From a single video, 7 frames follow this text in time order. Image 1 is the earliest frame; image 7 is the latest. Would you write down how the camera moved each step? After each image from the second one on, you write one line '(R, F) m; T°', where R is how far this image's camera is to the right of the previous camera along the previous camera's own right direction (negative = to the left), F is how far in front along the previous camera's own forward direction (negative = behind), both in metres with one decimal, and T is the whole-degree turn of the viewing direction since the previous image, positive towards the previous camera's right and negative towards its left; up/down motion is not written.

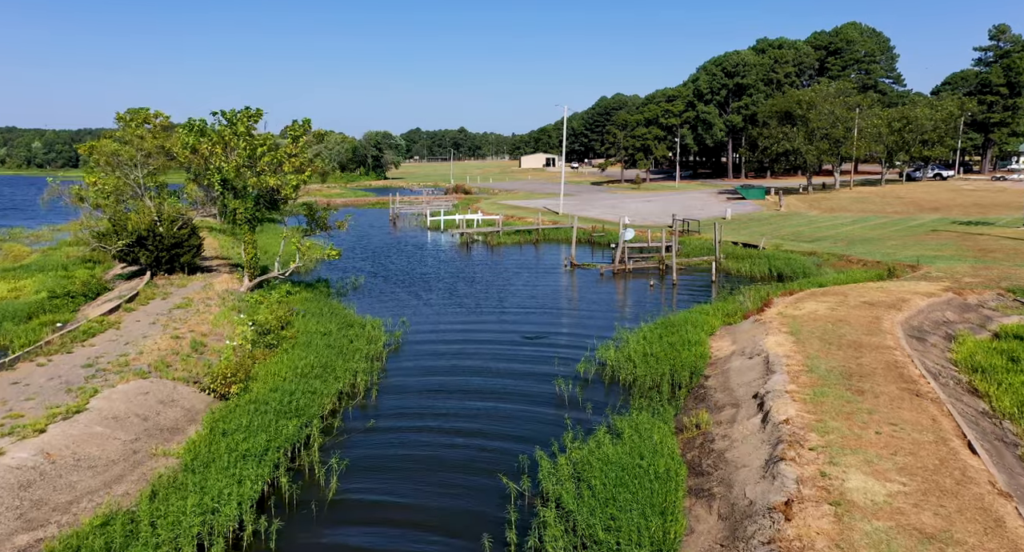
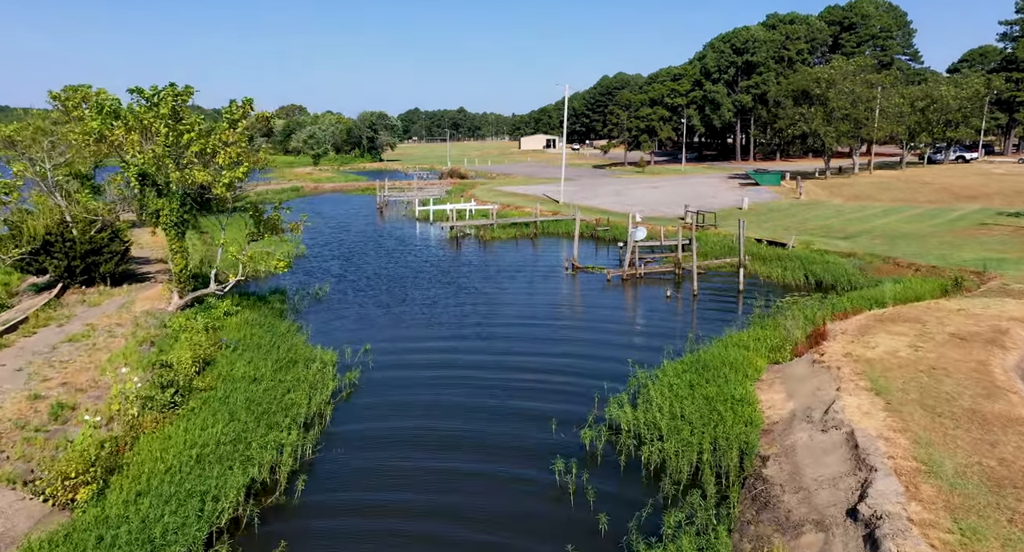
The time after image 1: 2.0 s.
(+0.4, +5.5) m; 0°
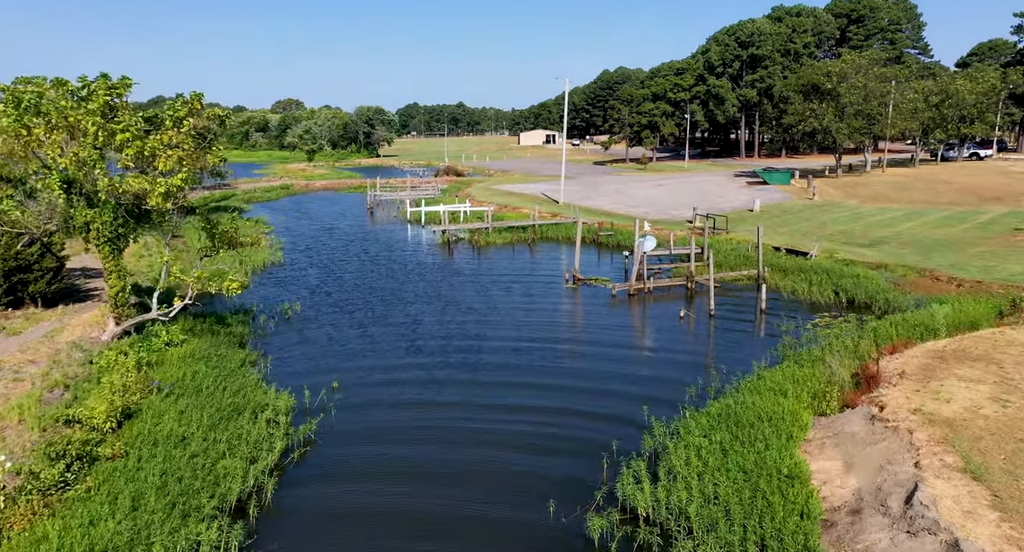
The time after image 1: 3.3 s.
(+0.2, +3.5) m; 0°
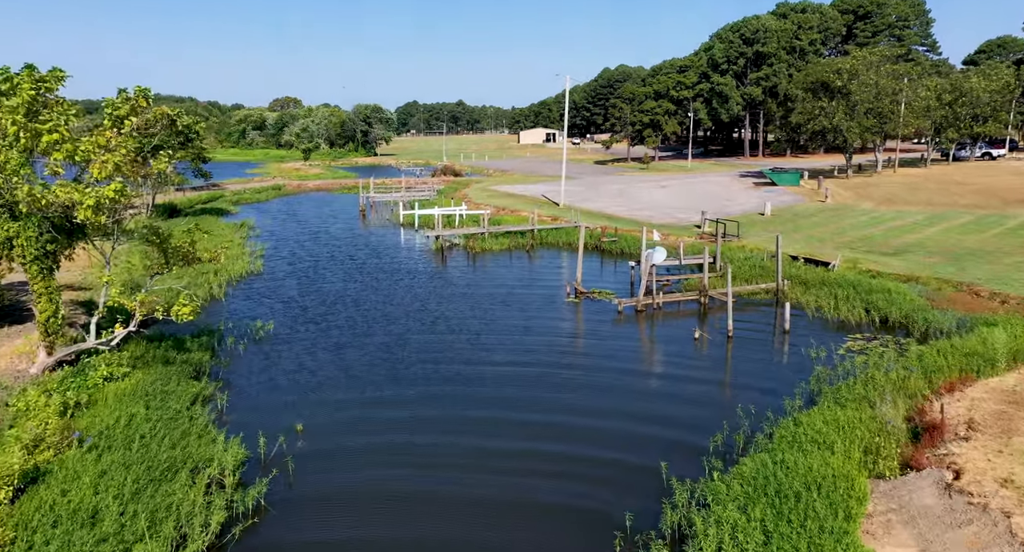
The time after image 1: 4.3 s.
(+0.1, +2.8) m; 0°
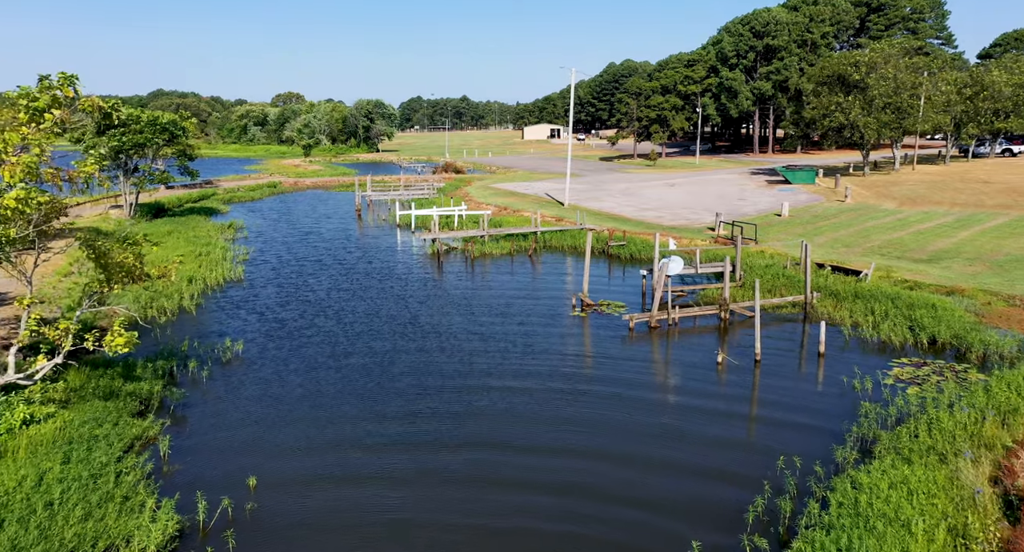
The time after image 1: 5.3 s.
(+0.2, +2.9) m; 0°
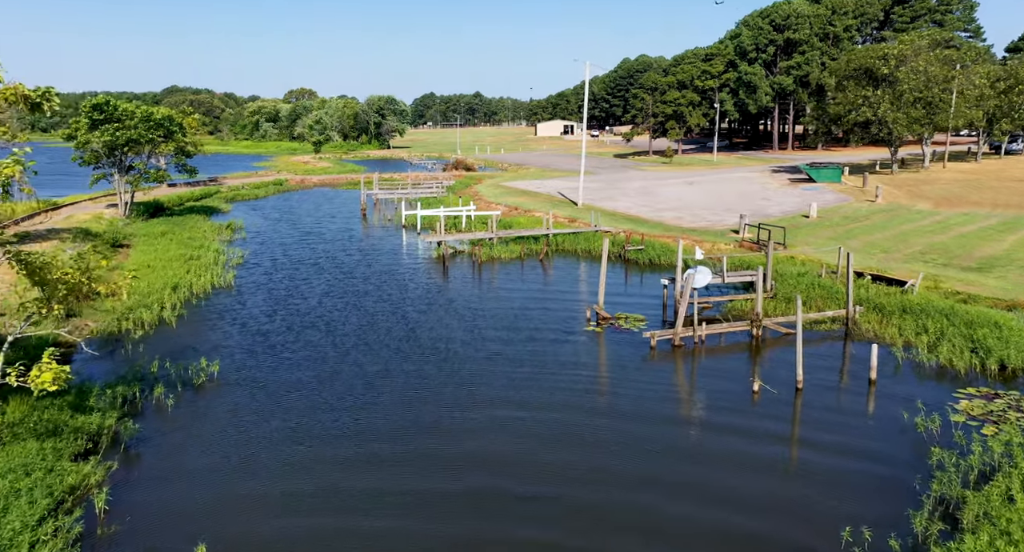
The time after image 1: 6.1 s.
(+0.1, +2.6) m; -1°
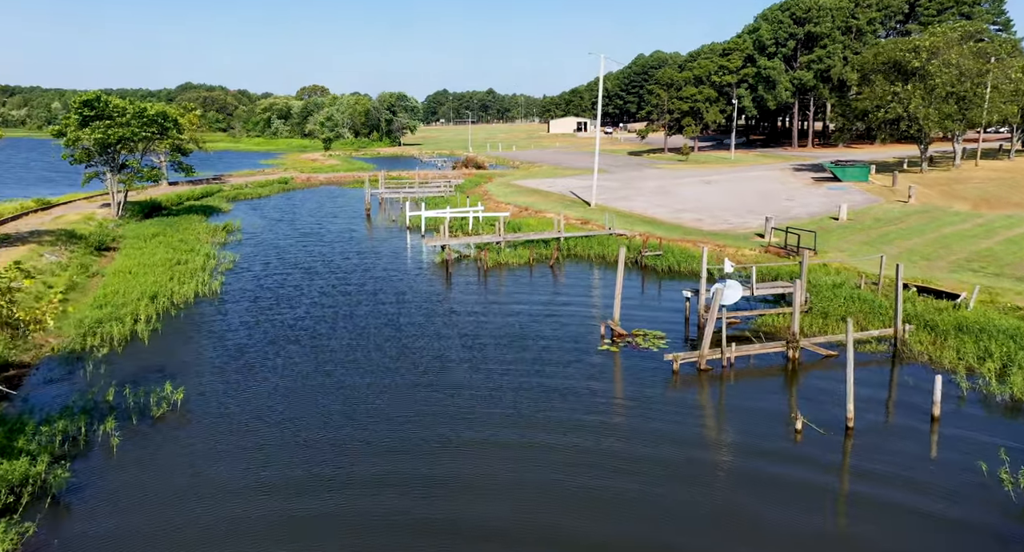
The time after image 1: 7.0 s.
(+0.2, +2.6) m; -1°
